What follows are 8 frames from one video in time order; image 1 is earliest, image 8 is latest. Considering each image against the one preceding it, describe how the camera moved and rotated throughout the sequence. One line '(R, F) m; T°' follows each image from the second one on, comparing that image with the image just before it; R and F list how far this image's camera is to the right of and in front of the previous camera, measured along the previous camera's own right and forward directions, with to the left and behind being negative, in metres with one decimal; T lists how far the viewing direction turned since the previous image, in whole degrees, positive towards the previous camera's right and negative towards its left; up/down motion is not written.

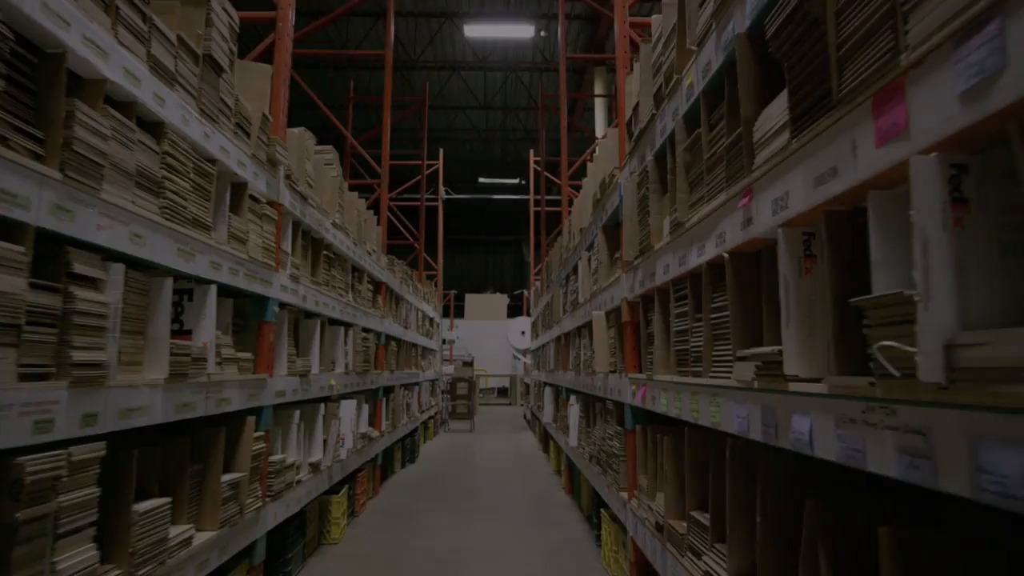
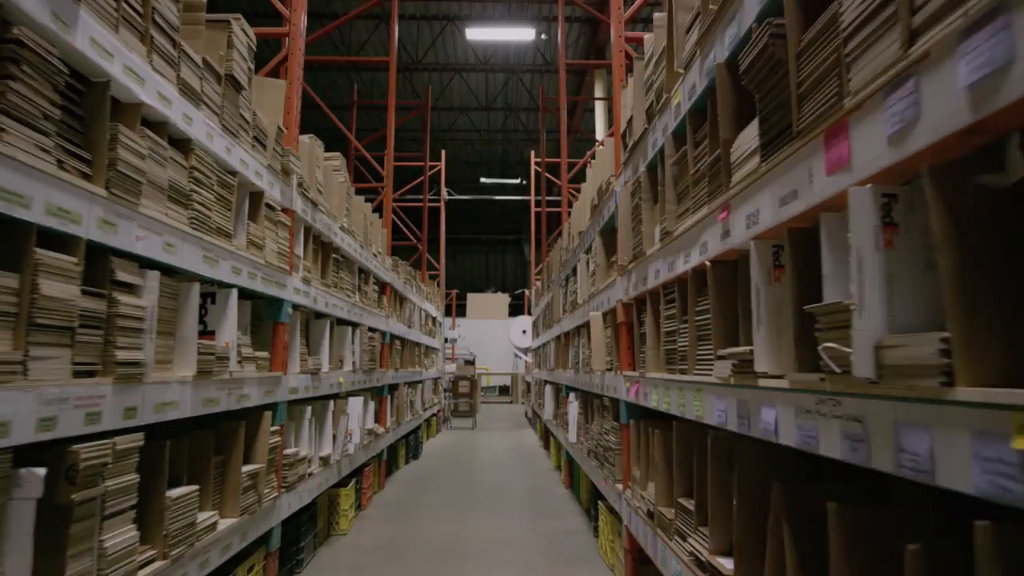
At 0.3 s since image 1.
(0.0, -0.2) m; 0°
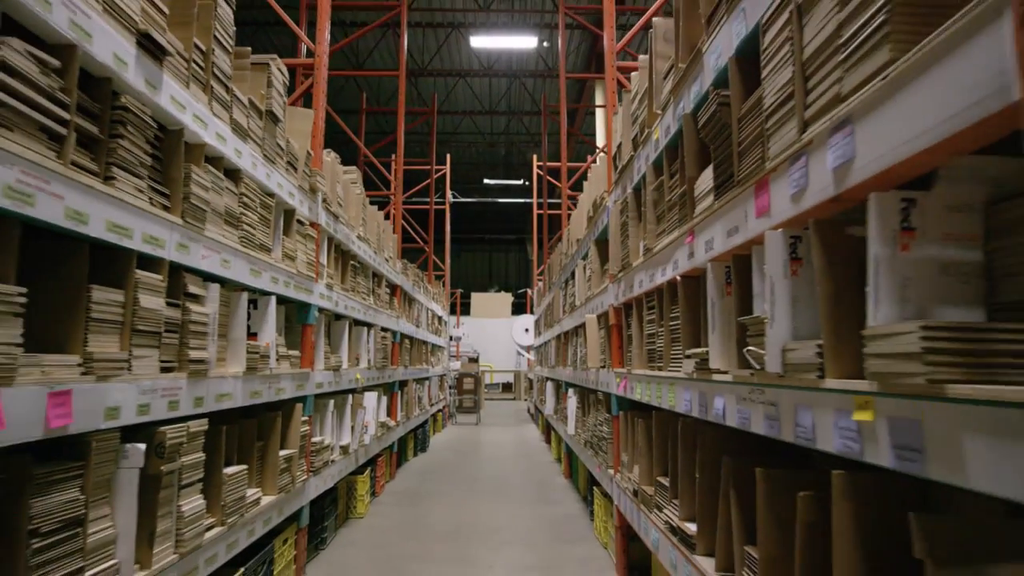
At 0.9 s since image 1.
(0.0, -0.3) m; 0°
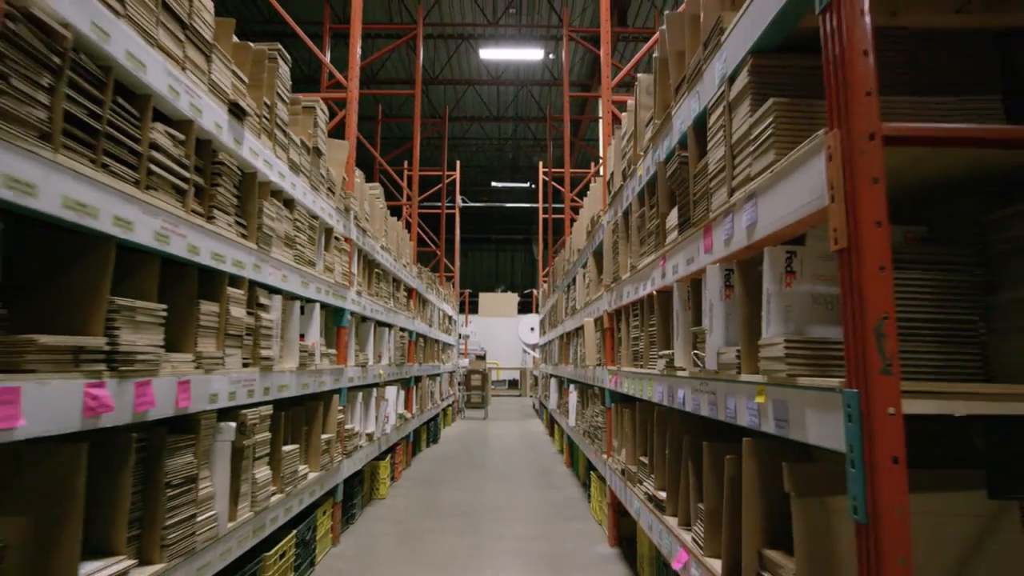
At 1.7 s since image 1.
(0.0, -0.5) m; 0°
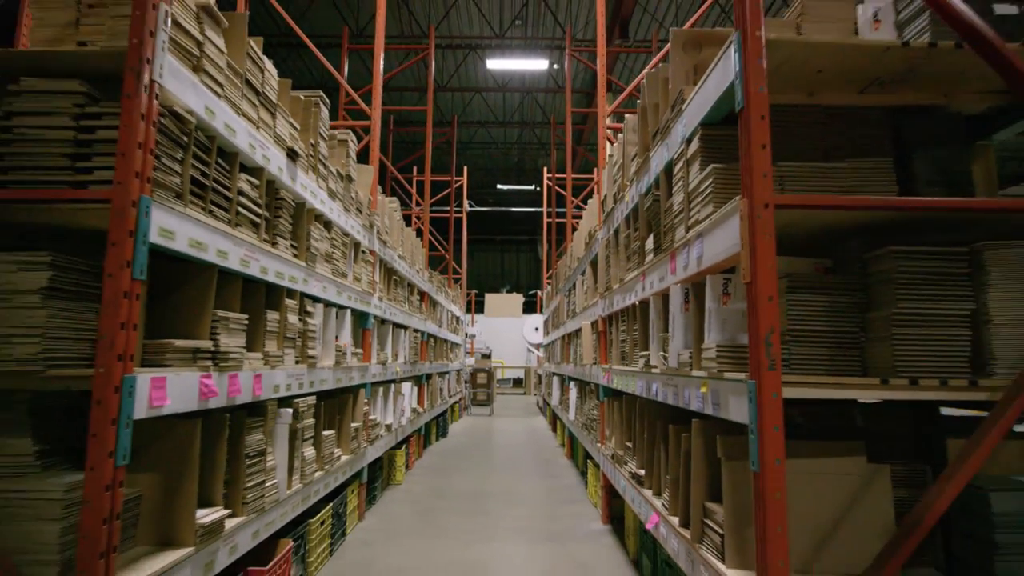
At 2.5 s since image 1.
(0.0, -0.5) m; 0°
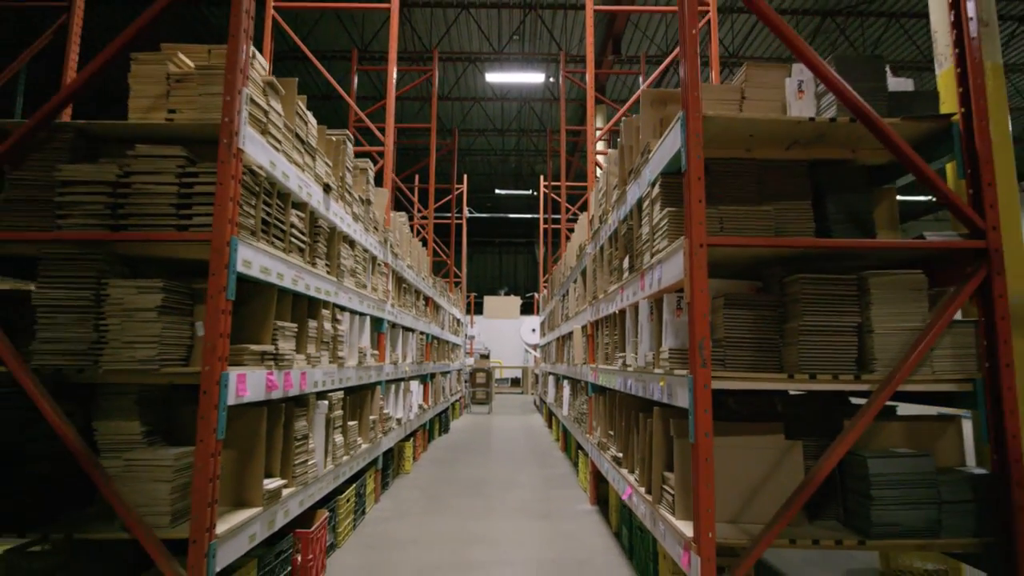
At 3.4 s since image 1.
(0.0, -0.5) m; 0°
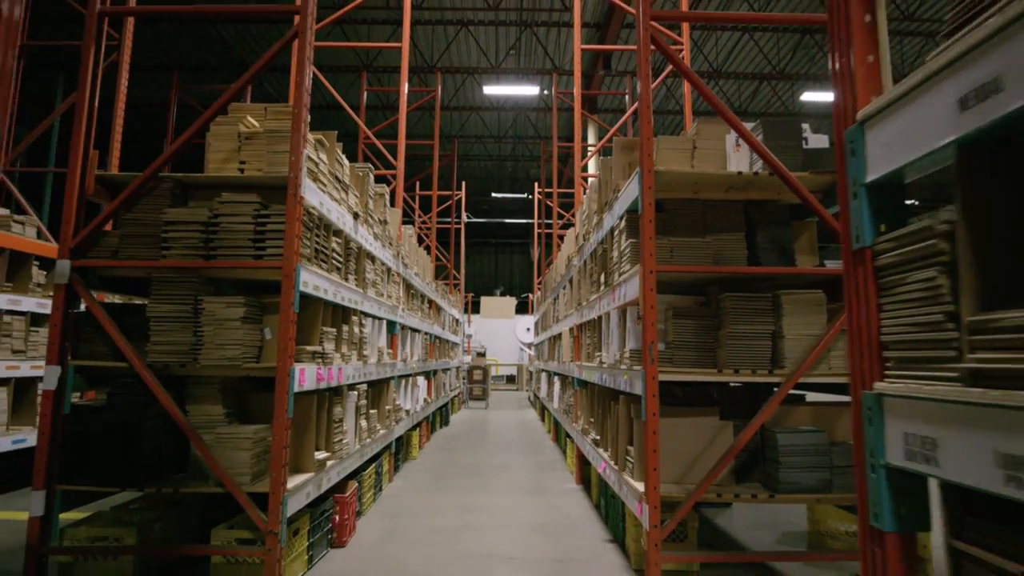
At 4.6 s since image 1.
(0.0, -0.7) m; 0°
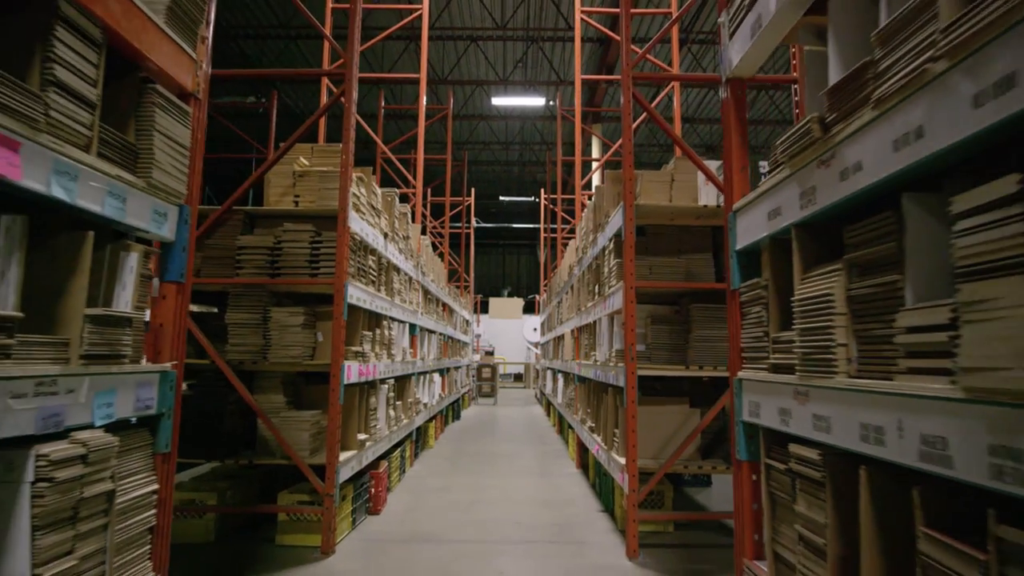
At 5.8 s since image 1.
(0.0, -0.7) m; -1°
